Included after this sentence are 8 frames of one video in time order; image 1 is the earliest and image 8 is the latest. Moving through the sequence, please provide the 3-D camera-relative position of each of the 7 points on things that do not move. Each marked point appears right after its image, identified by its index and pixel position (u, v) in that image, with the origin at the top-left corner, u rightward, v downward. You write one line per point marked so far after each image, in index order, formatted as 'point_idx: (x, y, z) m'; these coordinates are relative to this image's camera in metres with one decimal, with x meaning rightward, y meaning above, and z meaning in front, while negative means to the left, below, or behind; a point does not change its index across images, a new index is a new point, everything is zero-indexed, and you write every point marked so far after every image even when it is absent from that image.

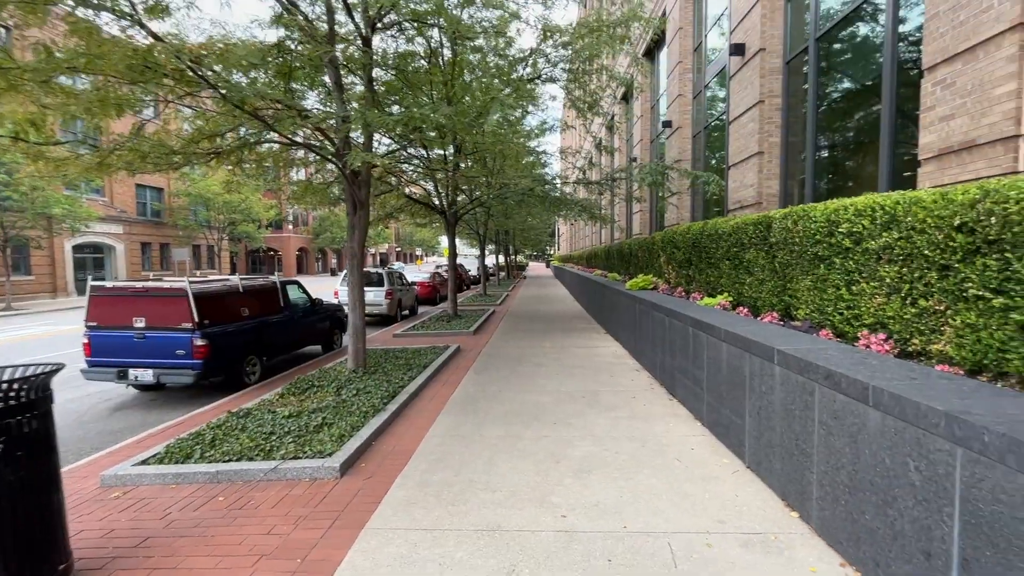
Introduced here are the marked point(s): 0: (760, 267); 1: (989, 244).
0: (+2.9, +0.2, +5.7) m
1: (+2.8, +0.3, +2.9) m
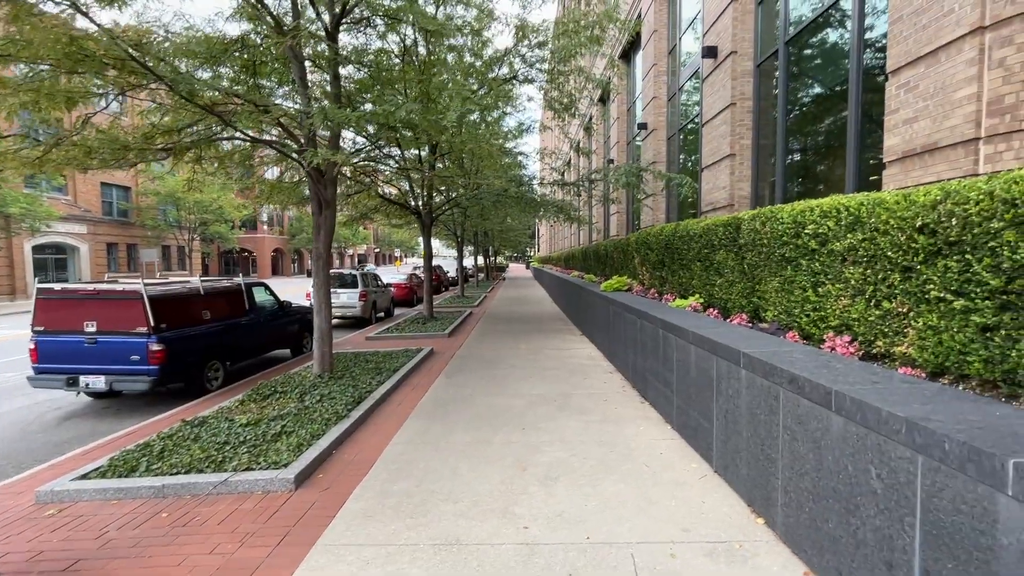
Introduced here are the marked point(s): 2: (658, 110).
0: (+2.5, +0.2, +5.7) m
1: (+2.5, +0.2, +2.8) m
2: (+4.2, +5.2, +14.2) m
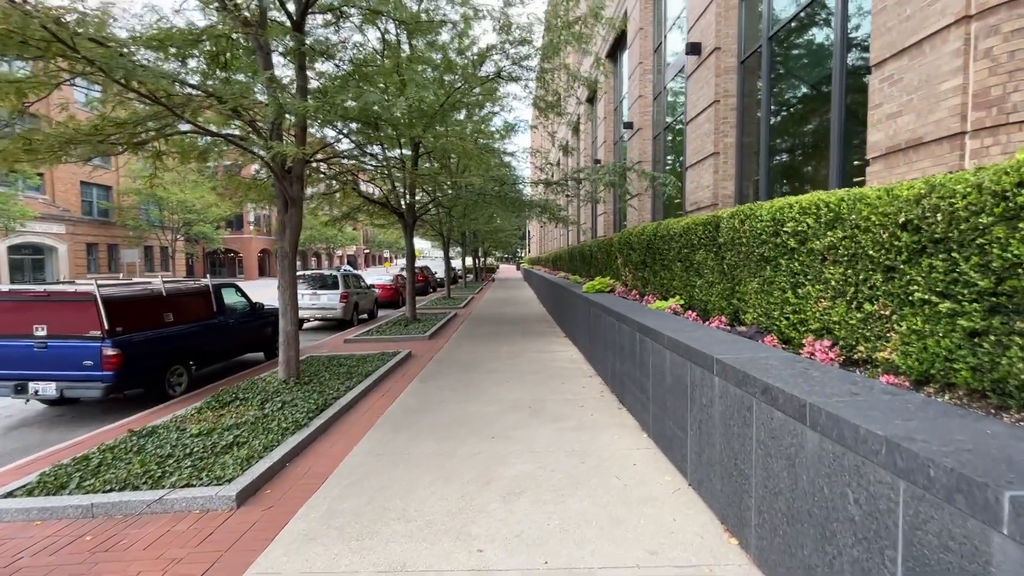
0: (+2.2, +0.2, +5.4) m
1: (+2.3, +0.2, +2.6) m
2: (+3.8, +5.1, +14.0) m
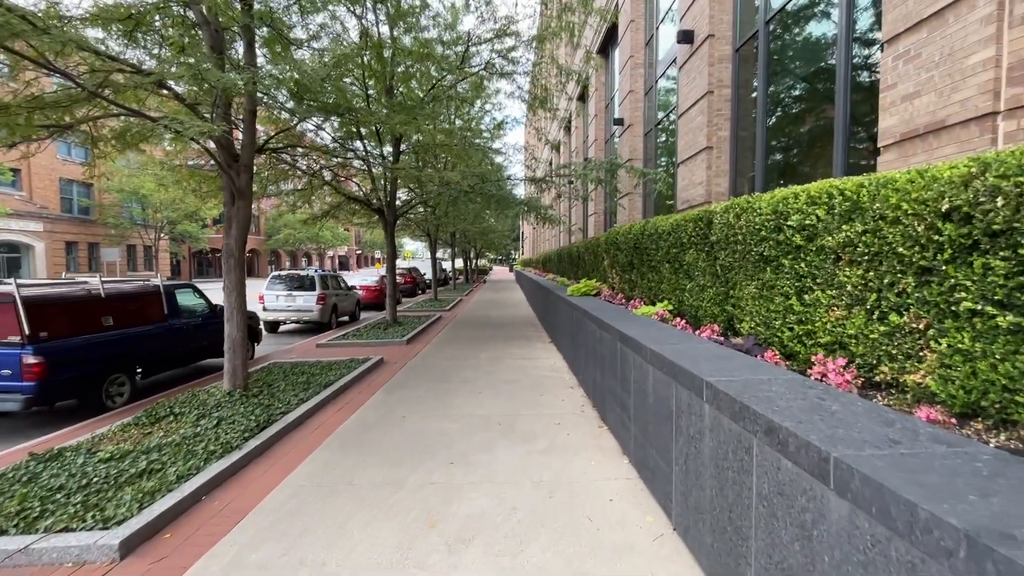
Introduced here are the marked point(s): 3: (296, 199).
0: (+1.9, +0.2, +4.8) m
1: (+2.0, +0.2, +2.0) m
2: (+3.4, +5.0, +13.4) m
3: (-6.5, +2.7, +14.7) m
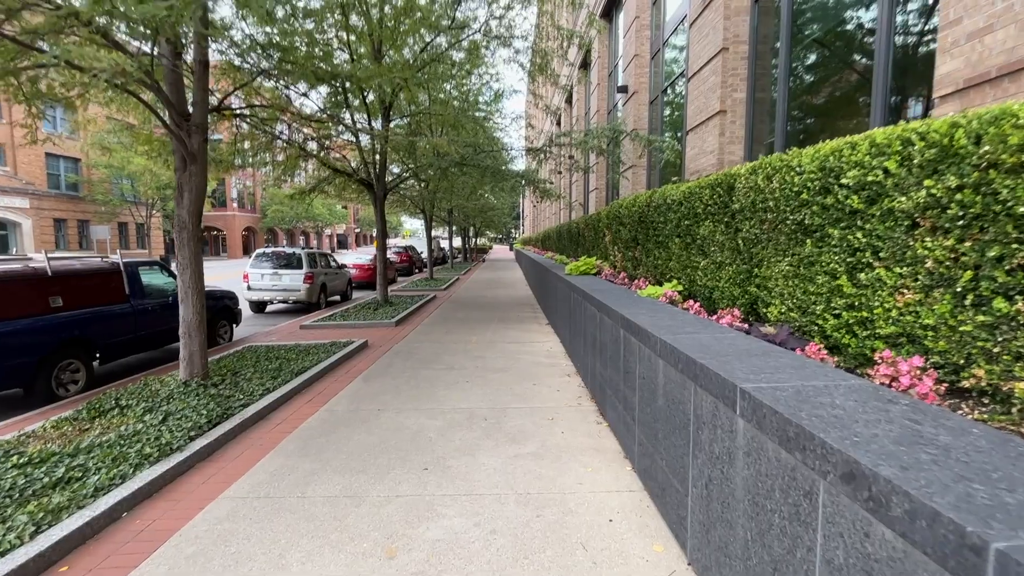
0: (+1.7, +0.4, +4.1) m
1: (+1.8, +0.3, +1.3) m
2: (+3.3, +5.6, +12.5) m
3: (-6.6, +3.3, +13.9) m
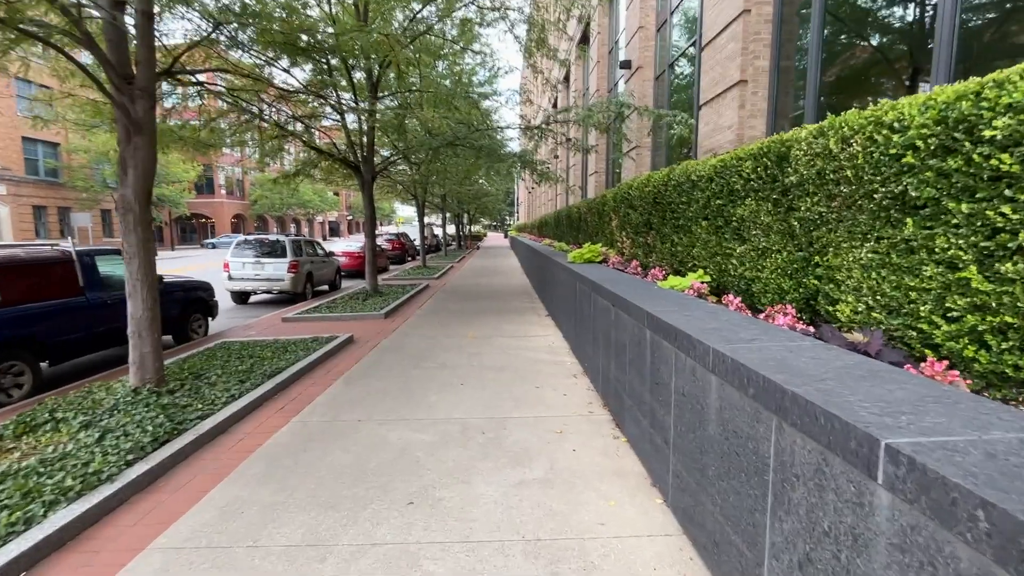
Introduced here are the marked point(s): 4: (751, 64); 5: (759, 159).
0: (+1.8, +0.4, +3.4) m
1: (+1.9, +0.3, +0.6) m
2: (+3.2, +5.9, +11.7) m
3: (-6.7, +3.6, +13.0) m
4: (+3.4, +3.2, +6.9) m
5: (+1.8, +0.9, +3.5) m
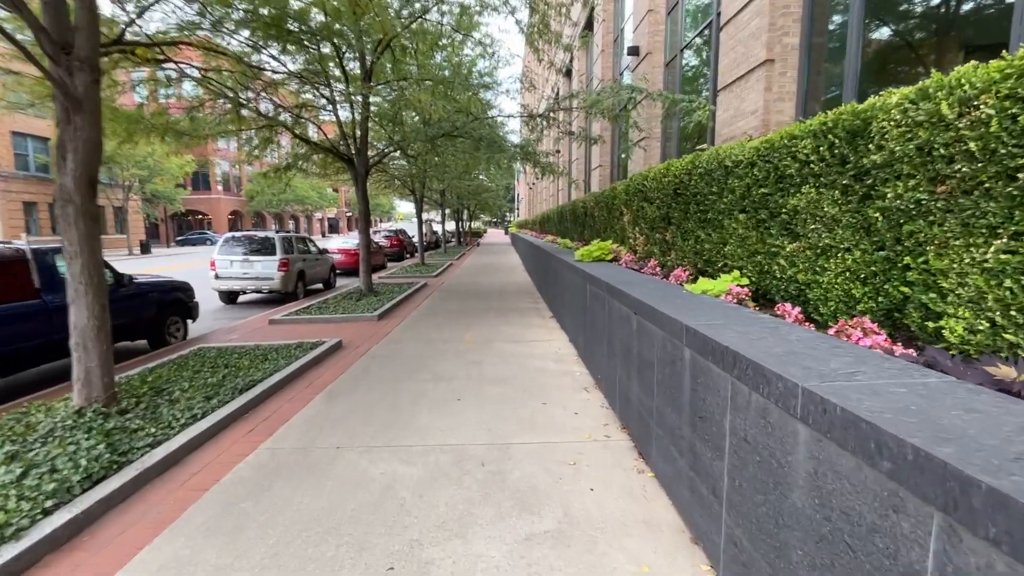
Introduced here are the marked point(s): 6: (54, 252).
0: (+1.8, +0.4, +2.8) m
1: (+1.9, +0.2, 0.0) m
2: (+3.2, +5.9, +11.0) m
3: (-6.7, +3.6, +12.4) m
4: (+3.4, +3.2, +6.2) m
5: (+1.8, +0.9, +2.8) m
6: (-6.0, +0.5, +6.4) m
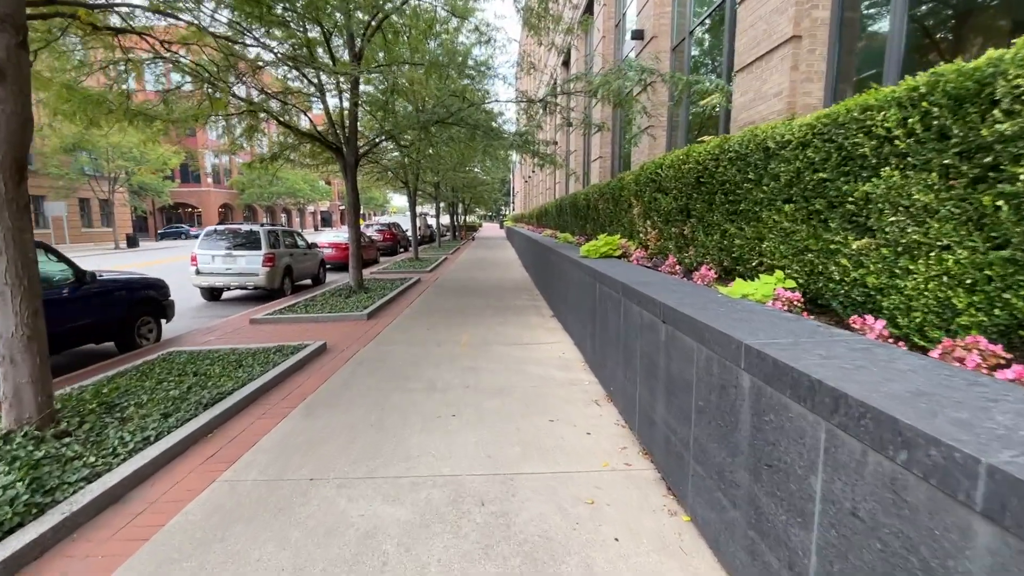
0: (+1.8, +0.3, +2.2) m
1: (+2.0, +0.1, -0.6) m
2: (+3.2, +6.0, +10.4) m
3: (-6.8, +3.7, +11.7) m
4: (+3.4, +3.2, +5.7) m
5: (+1.8, +0.8, +2.2) m
6: (-6.0, +0.5, +5.7) m
